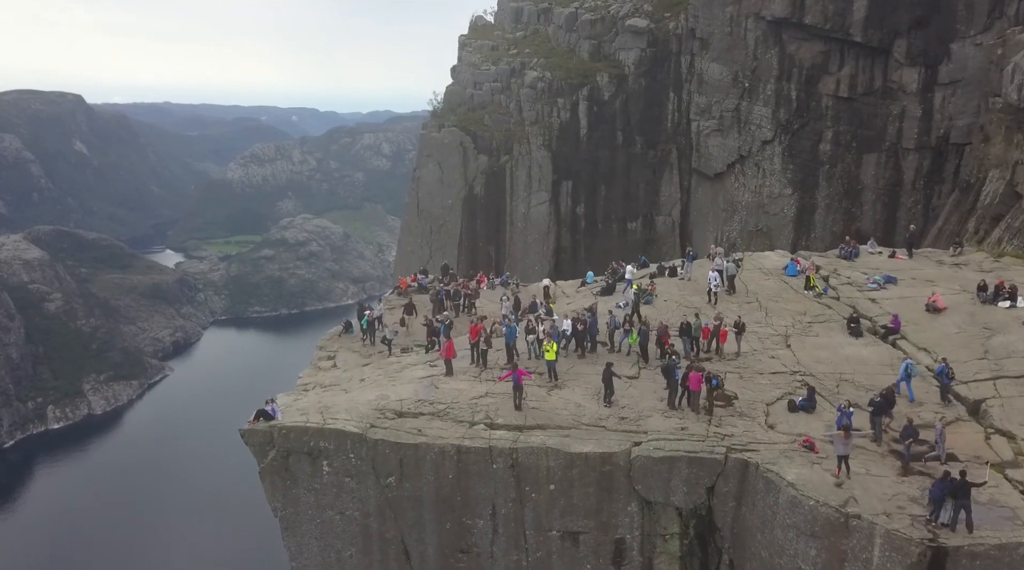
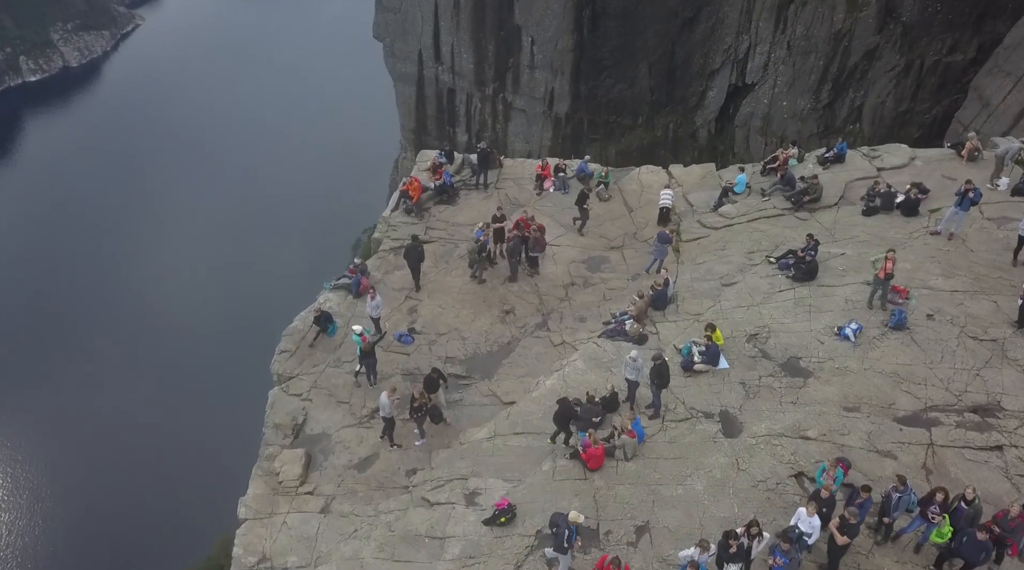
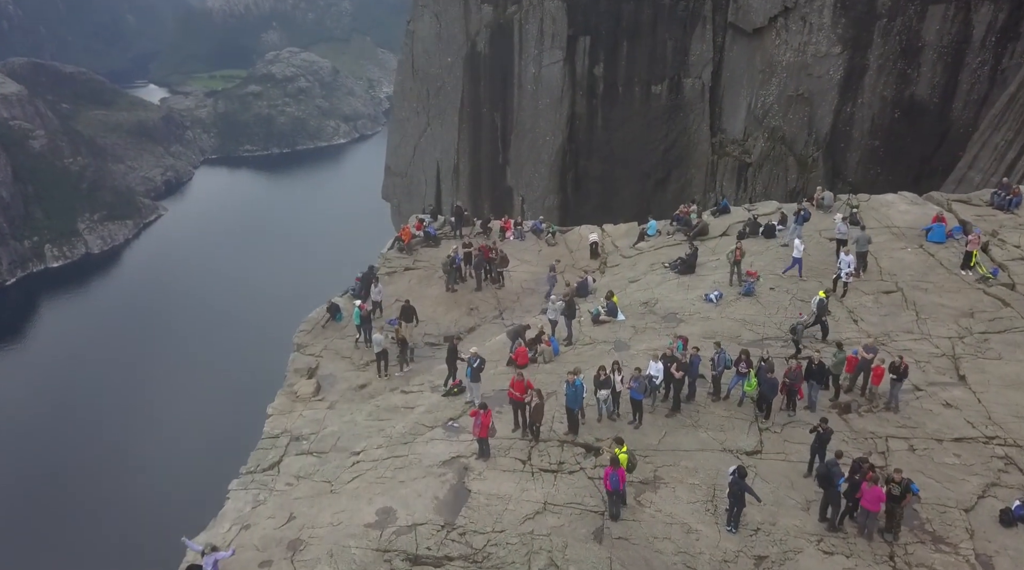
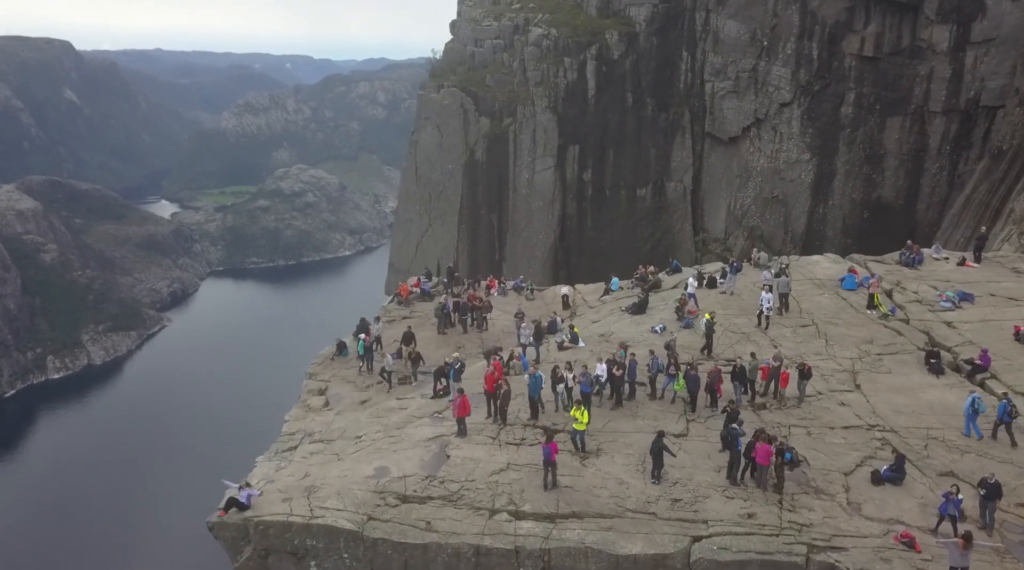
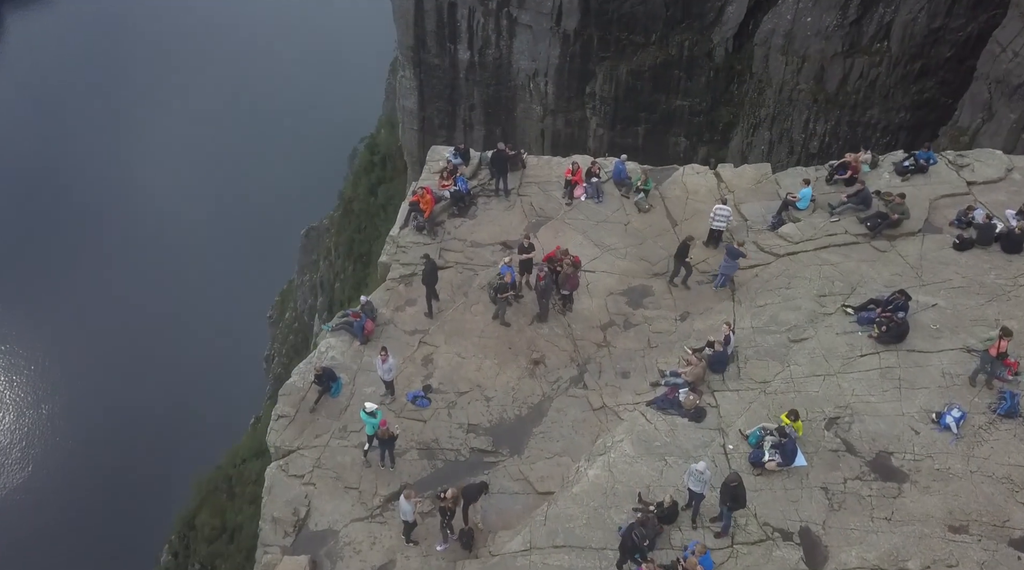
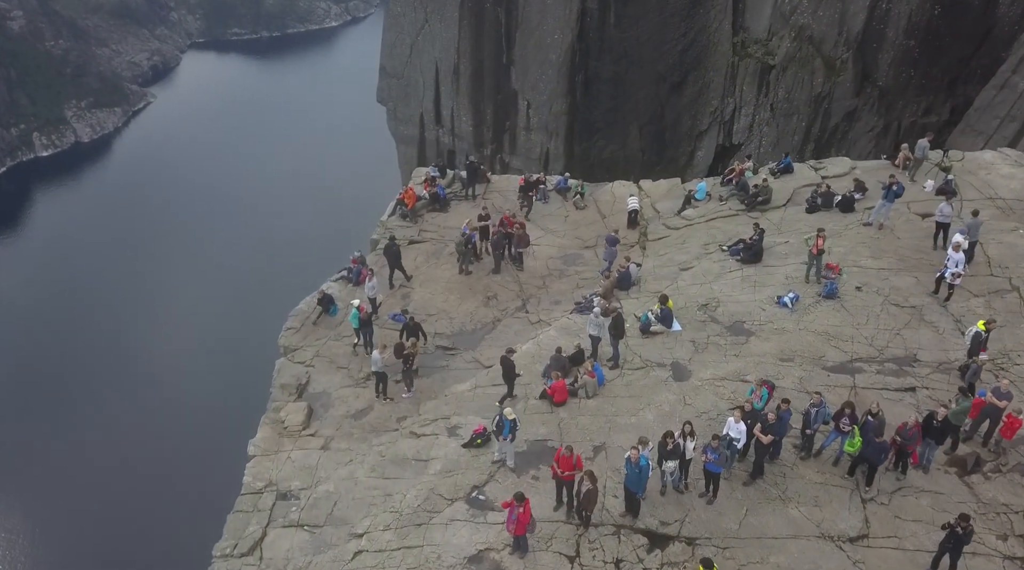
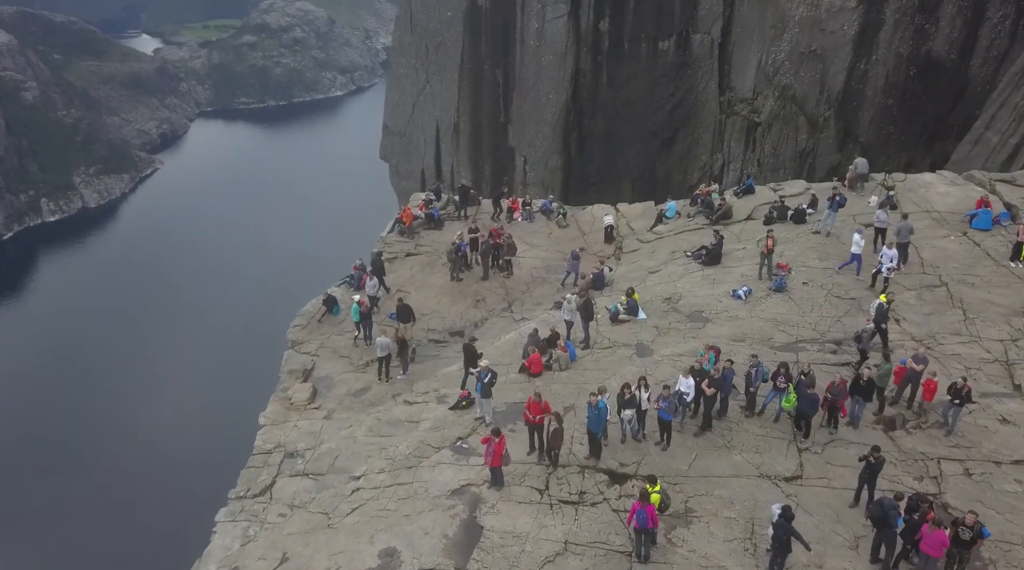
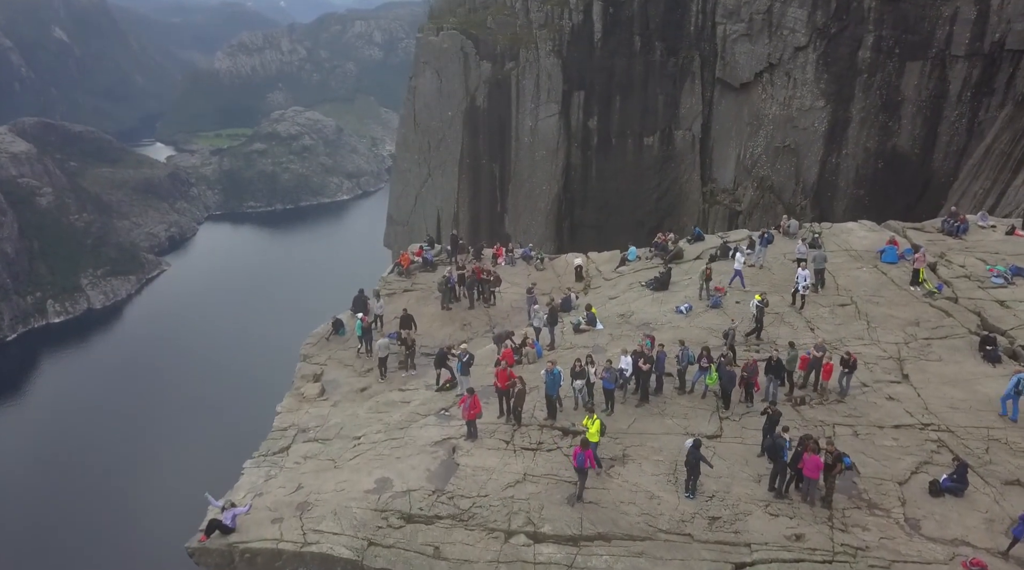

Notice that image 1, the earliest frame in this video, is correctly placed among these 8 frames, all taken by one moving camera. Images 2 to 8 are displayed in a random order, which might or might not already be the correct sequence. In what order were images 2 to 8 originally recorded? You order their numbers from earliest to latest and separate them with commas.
4, 8, 3, 7, 6, 2, 5
